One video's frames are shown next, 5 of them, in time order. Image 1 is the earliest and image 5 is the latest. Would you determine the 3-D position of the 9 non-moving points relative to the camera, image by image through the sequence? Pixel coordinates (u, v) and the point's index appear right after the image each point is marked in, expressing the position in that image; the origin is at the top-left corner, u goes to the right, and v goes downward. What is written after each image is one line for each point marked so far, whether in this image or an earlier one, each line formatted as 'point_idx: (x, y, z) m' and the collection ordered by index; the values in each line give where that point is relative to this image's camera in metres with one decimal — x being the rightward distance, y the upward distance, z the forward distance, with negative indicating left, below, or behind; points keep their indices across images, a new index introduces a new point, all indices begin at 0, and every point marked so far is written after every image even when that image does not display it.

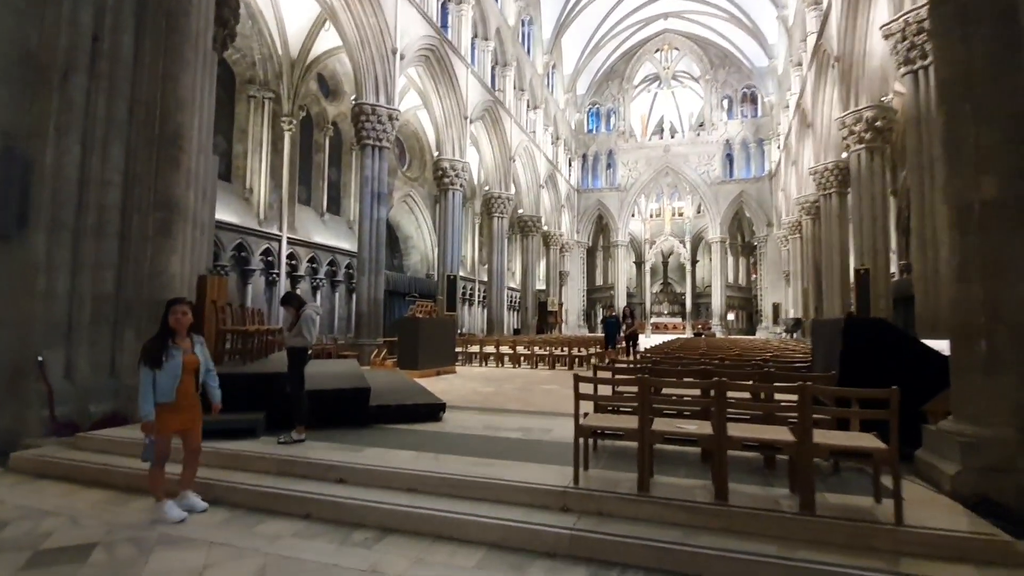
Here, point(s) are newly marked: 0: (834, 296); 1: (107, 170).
0: (+10.7, -0.3, +17.1) m
1: (-5.2, +1.5, +6.6) m
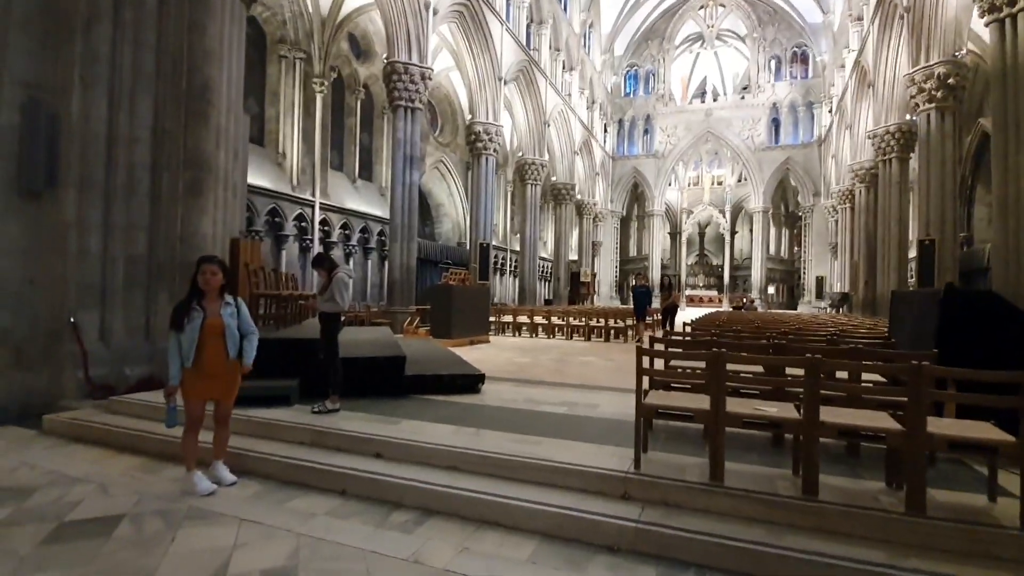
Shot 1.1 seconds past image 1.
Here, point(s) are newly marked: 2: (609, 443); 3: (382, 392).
0: (+11.8, +0.6, +16.0) m
1: (-4.6, +2.0, +6.3) m
2: (+0.8, -1.3, +4.3) m
3: (-1.5, -1.2, +5.9) m
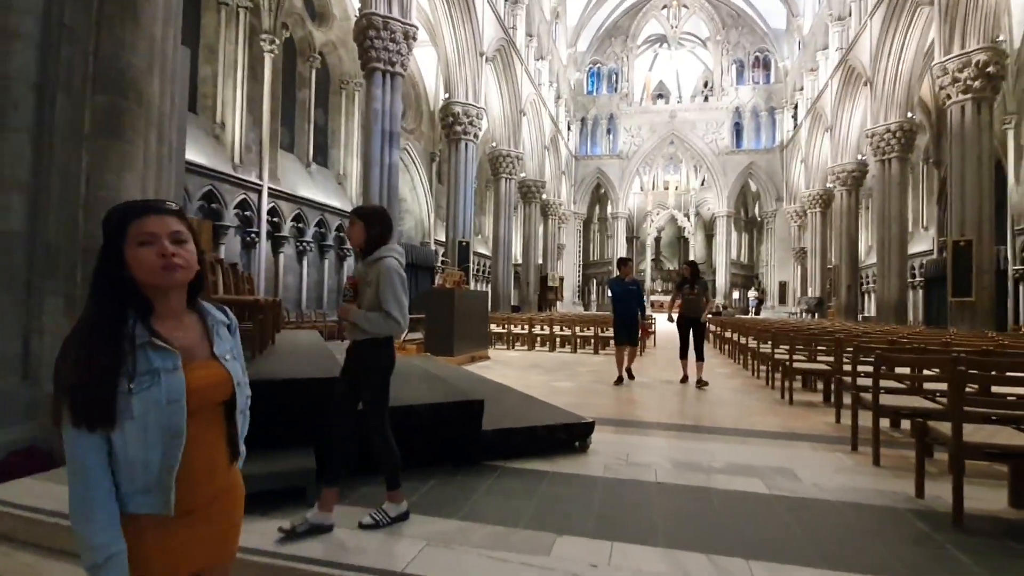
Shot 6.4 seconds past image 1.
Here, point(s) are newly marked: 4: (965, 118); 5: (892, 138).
0: (+11.4, +0.4, +15.4) m
1: (-3.6, +2.0, +3.7) m
2: (+2.0, -1.3, +2.3) m
3: (-0.5, -1.2, +3.6) m
4: (+10.3, +3.9, +11.7) m
5: (+11.7, +4.6, +15.7) m
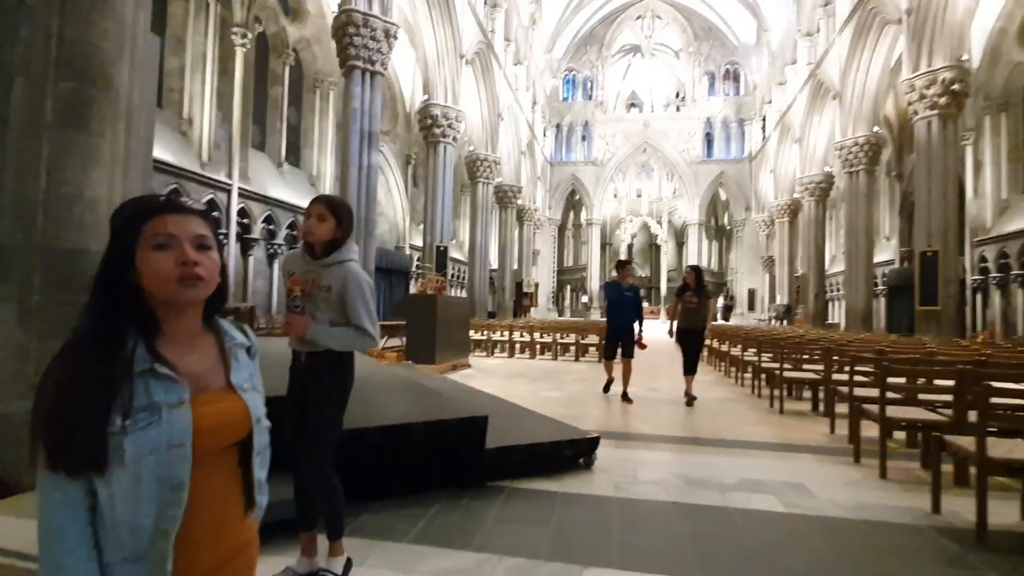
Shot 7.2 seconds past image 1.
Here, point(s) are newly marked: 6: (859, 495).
0: (+10.8, +0.2, +15.8) m
1: (-3.6, +2.0, +3.3) m
2: (+2.2, -1.4, +2.2) m
3: (-0.4, -1.3, +3.4) m
4: (+9.9, +3.7, +12.1) m
5: (+11.0, +4.3, +16.2) m
6: (+2.4, -1.4, +3.4) m
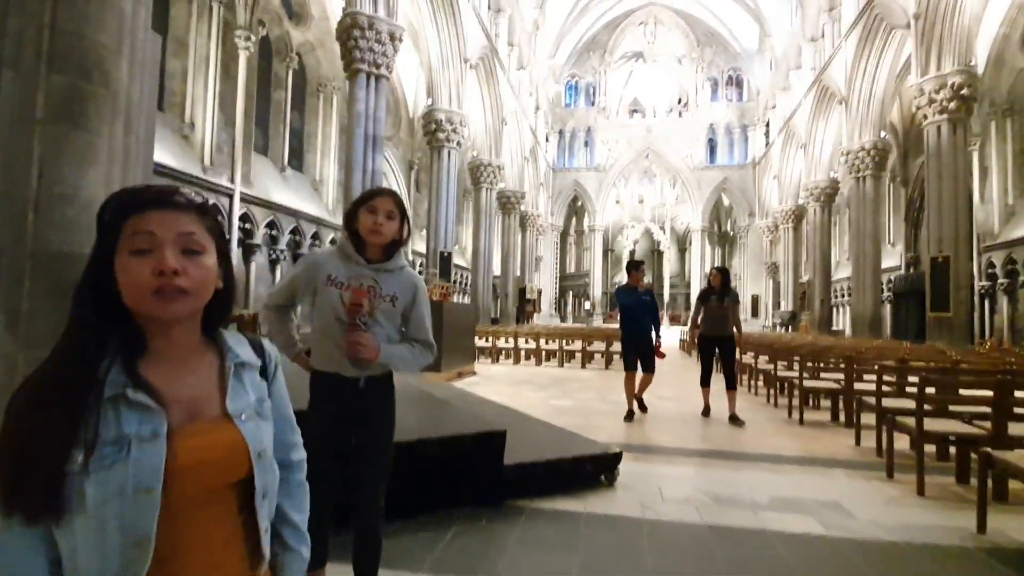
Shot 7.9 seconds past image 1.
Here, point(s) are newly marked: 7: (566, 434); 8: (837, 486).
0: (+10.9, 0.0, +15.6) m
1: (-3.4, +1.9, +3.1) m
2: (+2.3, -1.4, +2.0) m
3: (-0.3, -1.3, +3.2) m
4: (+10.1, +3.5, +12.0) m
5: (+11.2, +4.1, +16.1) m
6: (+2.5, -1.4, +3.2) m
7: (+0.4, -1.1, +3.9) m
8: (+2.4, -1.4, +3.7) m
